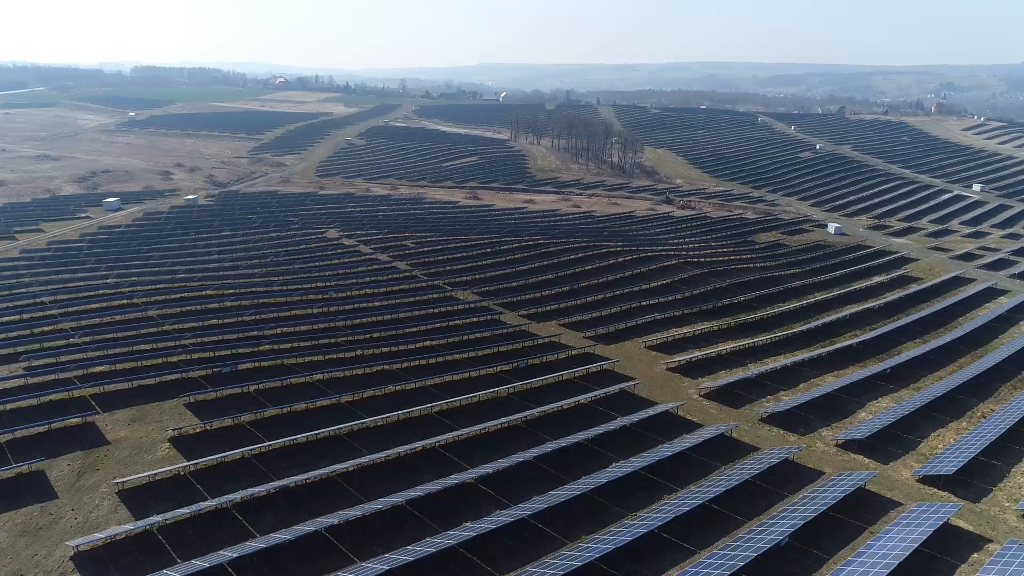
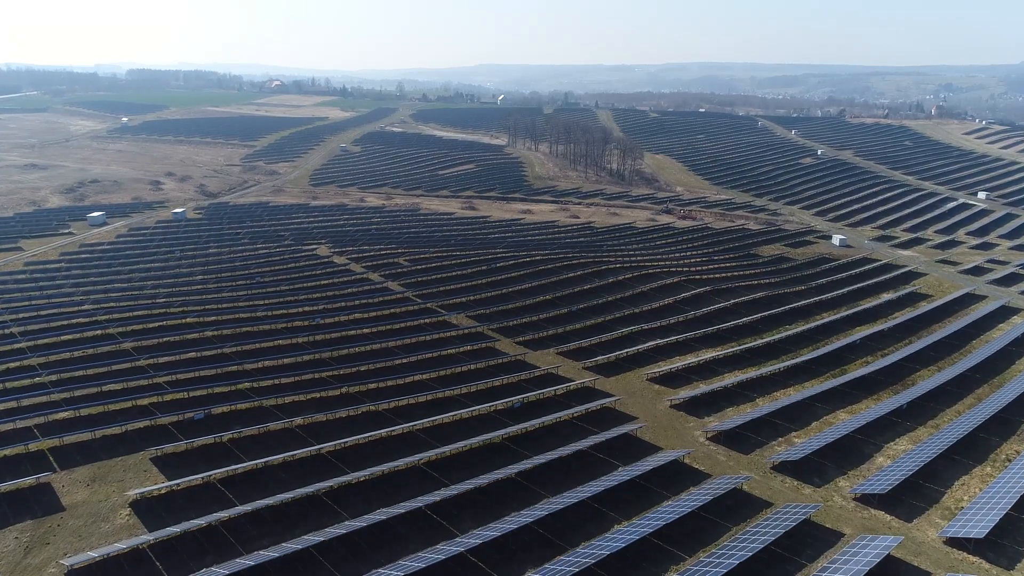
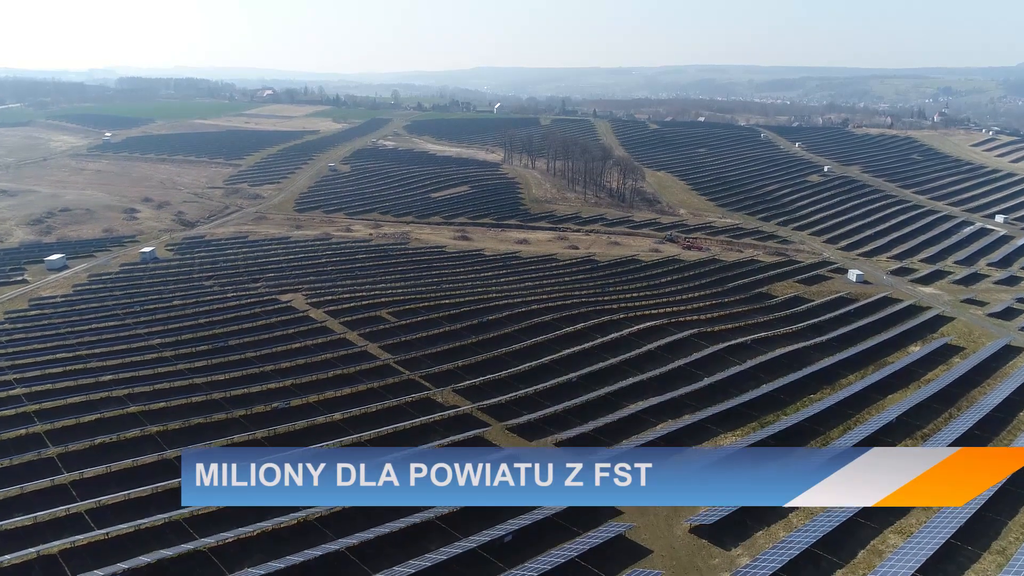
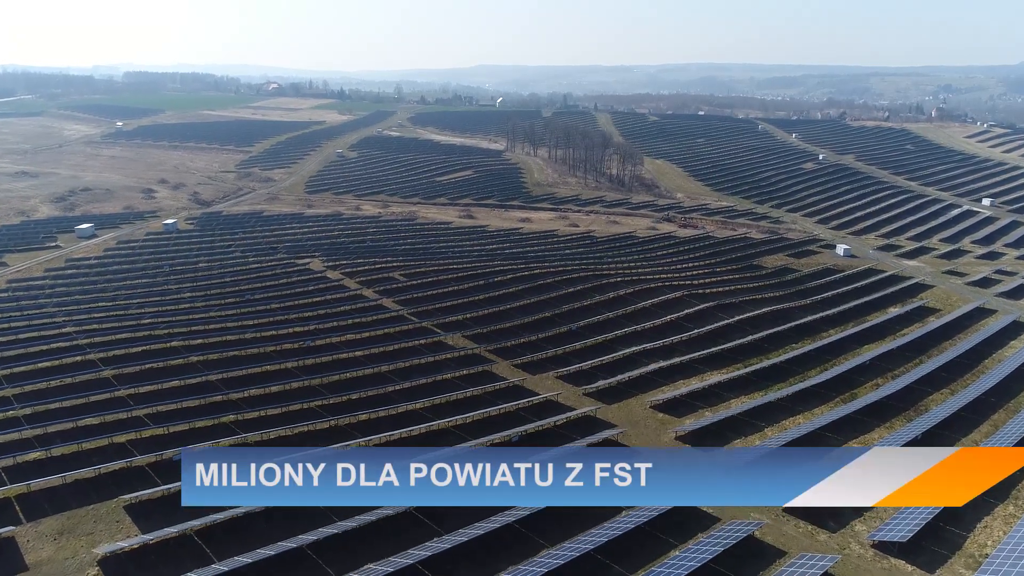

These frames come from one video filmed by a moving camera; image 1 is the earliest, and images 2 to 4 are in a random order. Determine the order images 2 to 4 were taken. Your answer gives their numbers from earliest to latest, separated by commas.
2, 4, 3
